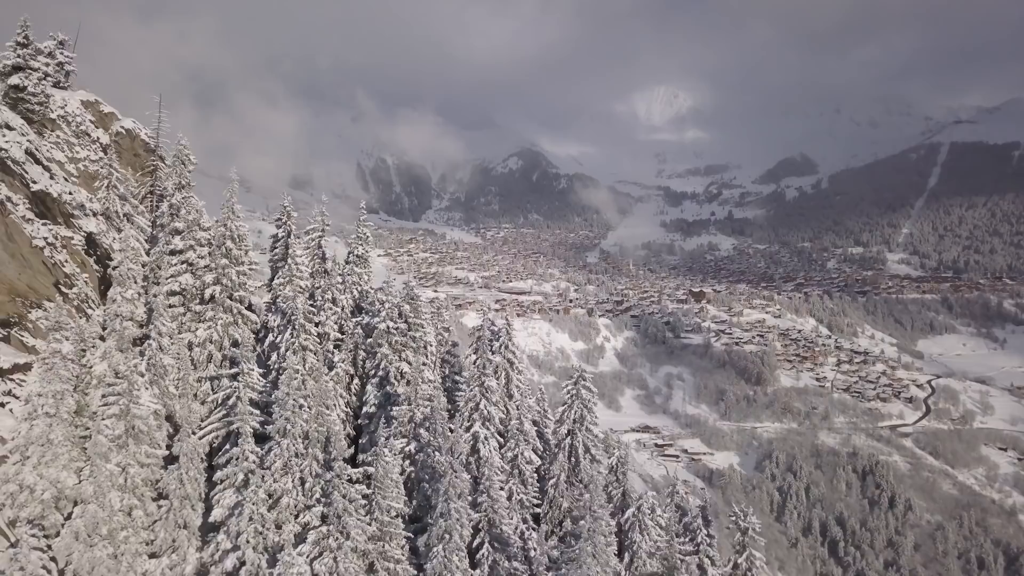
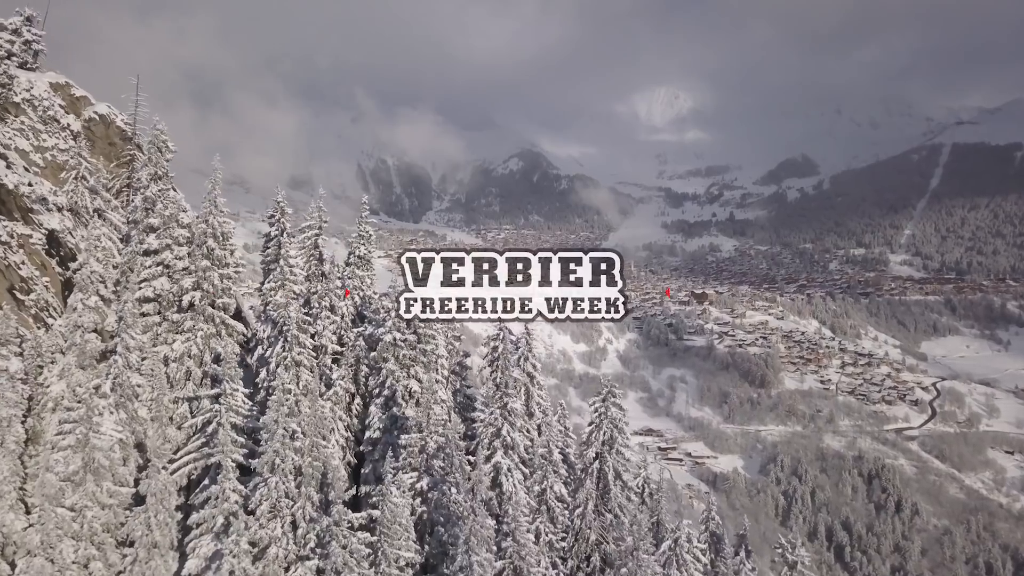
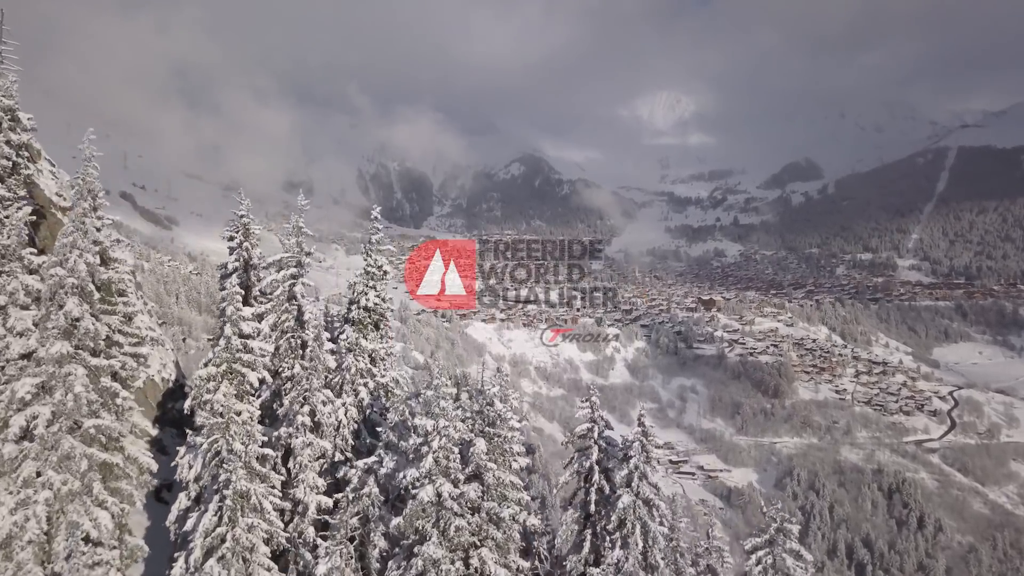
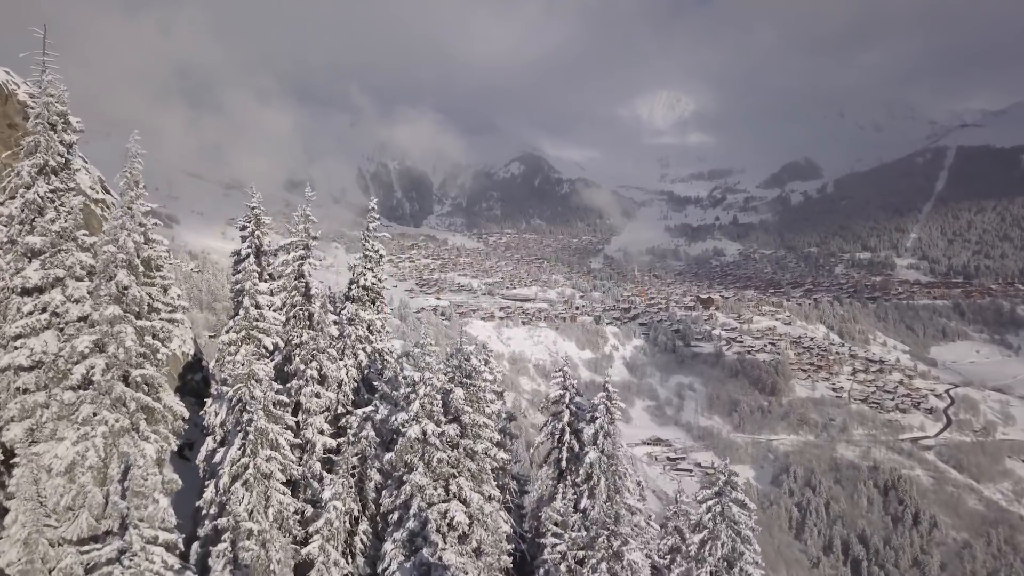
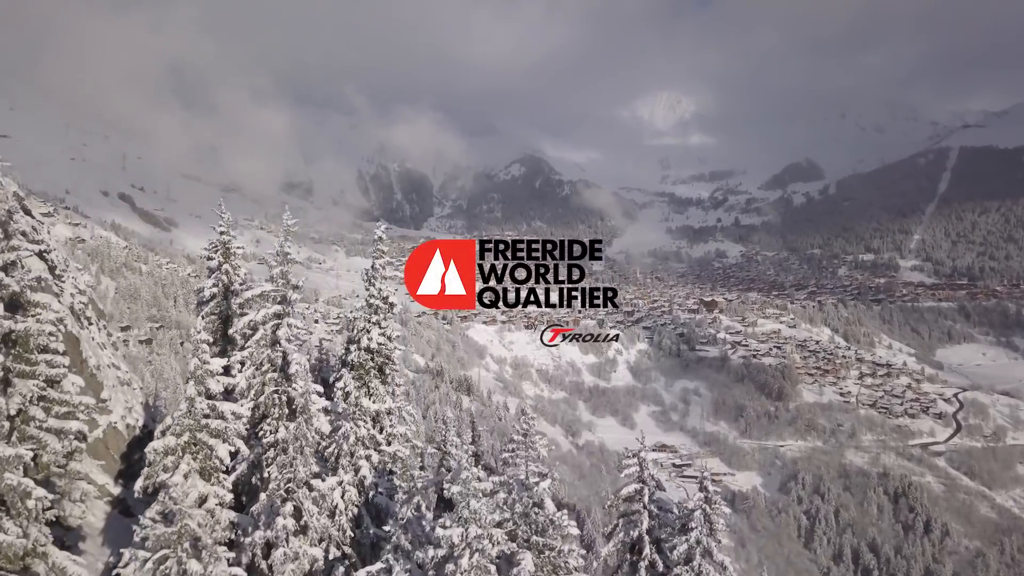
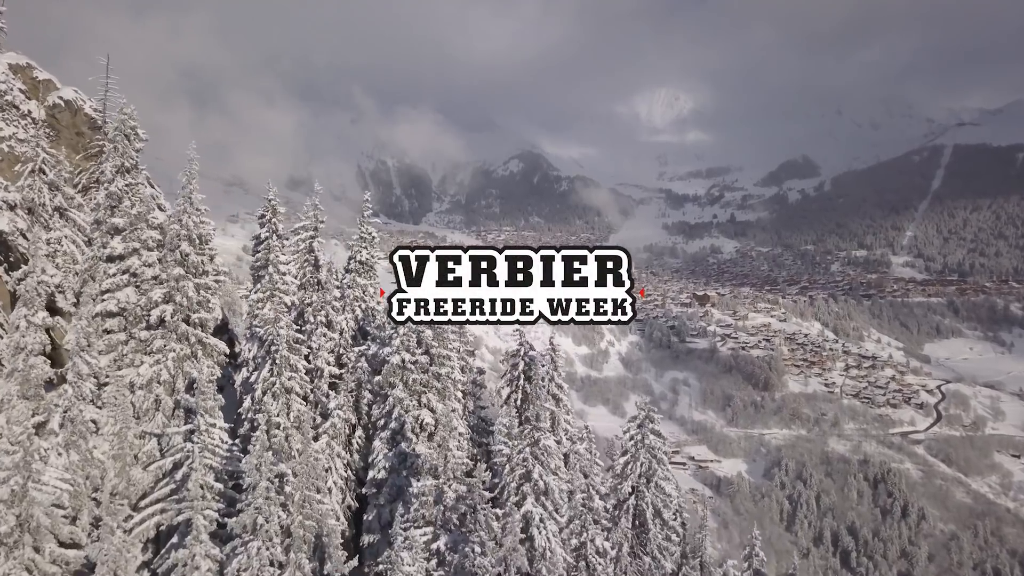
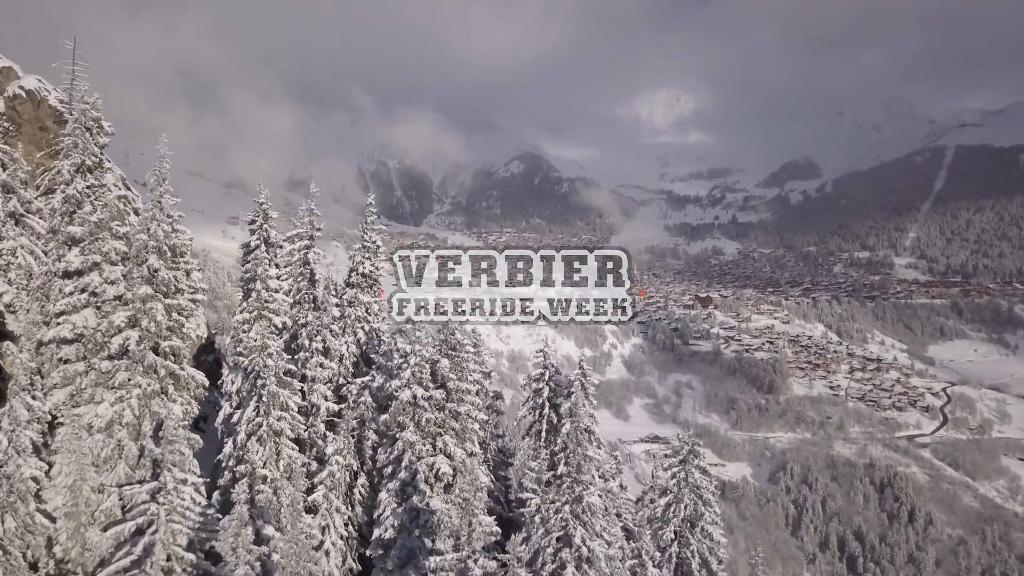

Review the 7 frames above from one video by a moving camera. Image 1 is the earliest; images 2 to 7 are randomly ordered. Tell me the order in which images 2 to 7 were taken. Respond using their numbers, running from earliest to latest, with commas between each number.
2, 6, 7, 4, 3, 5
